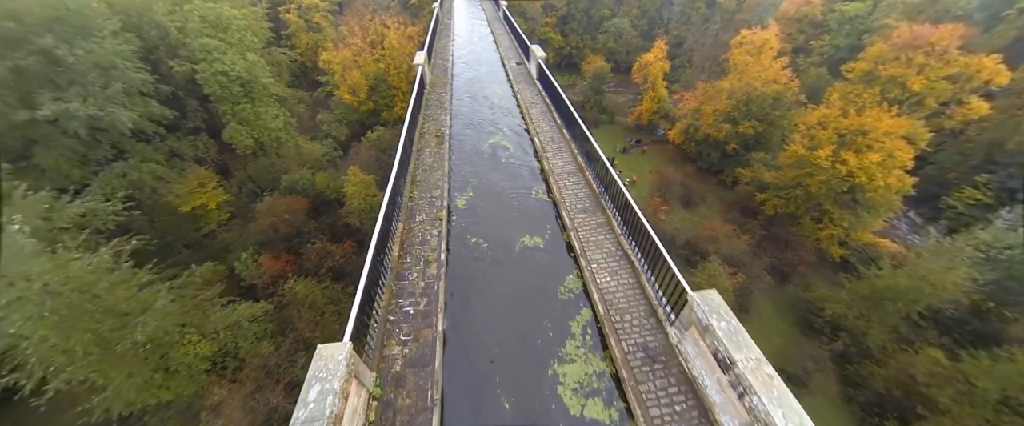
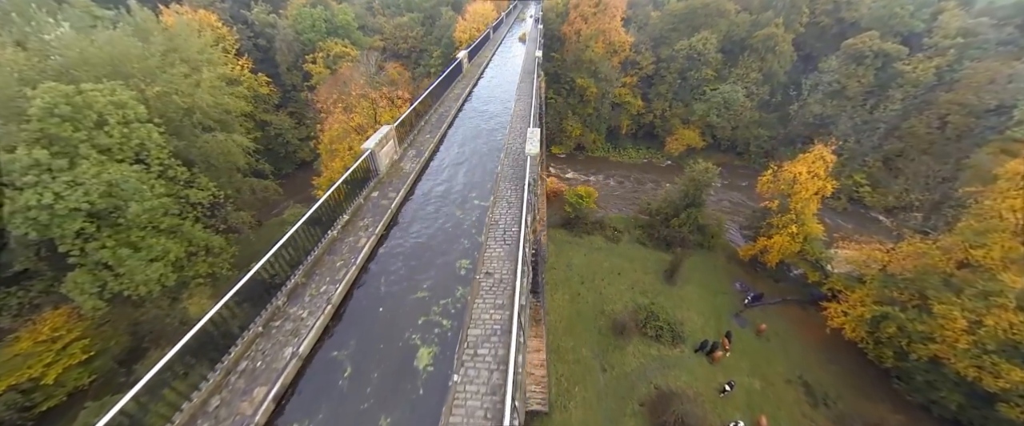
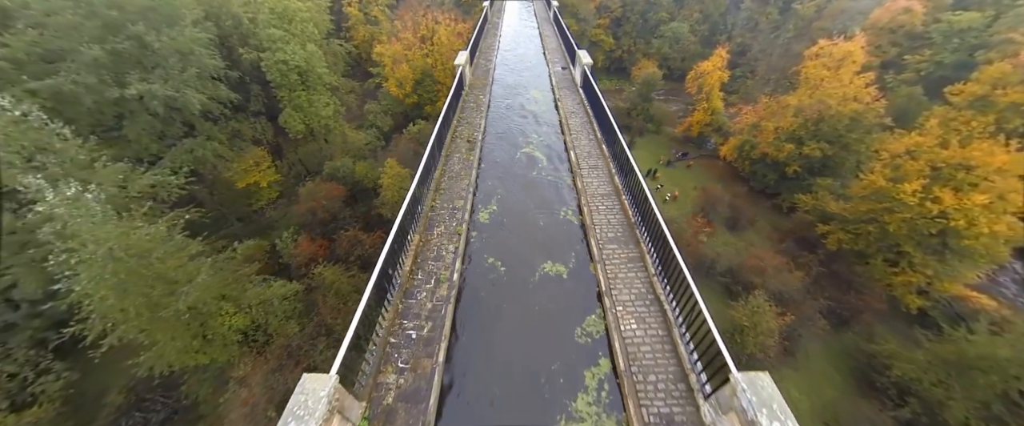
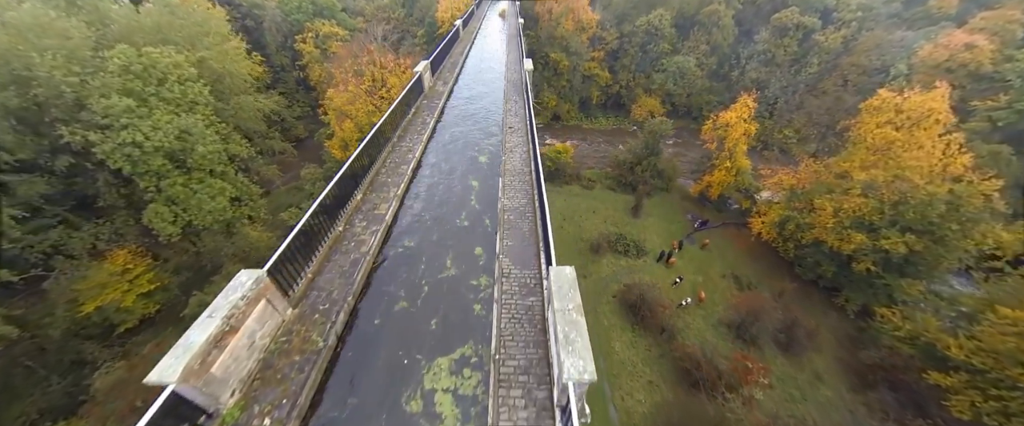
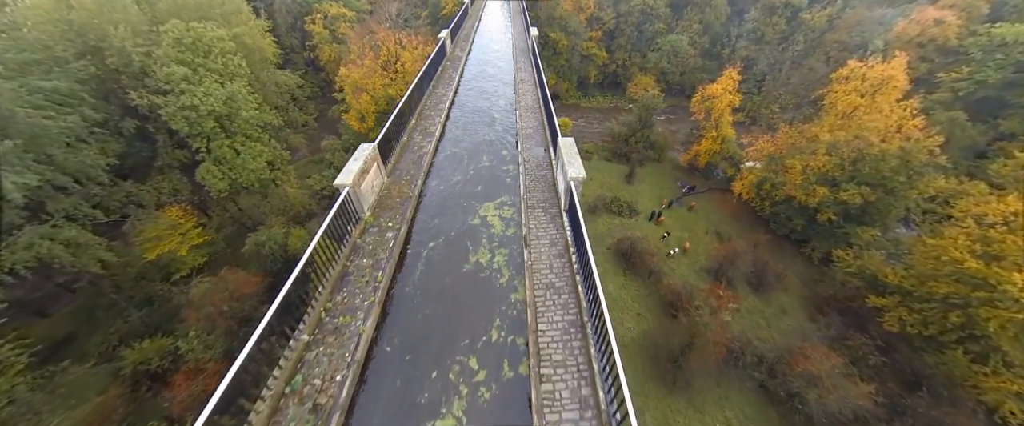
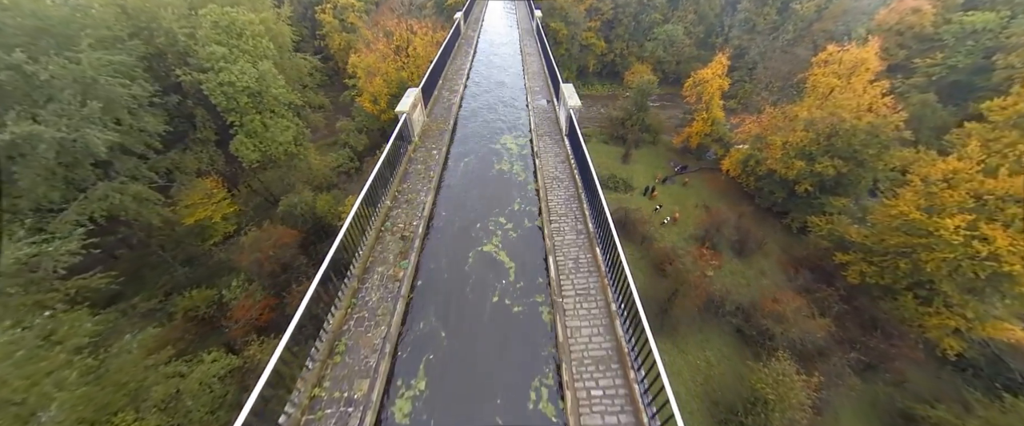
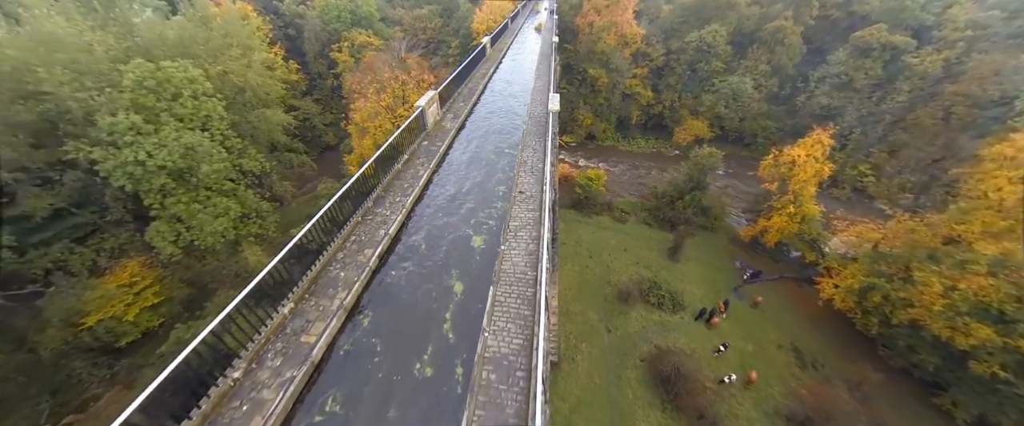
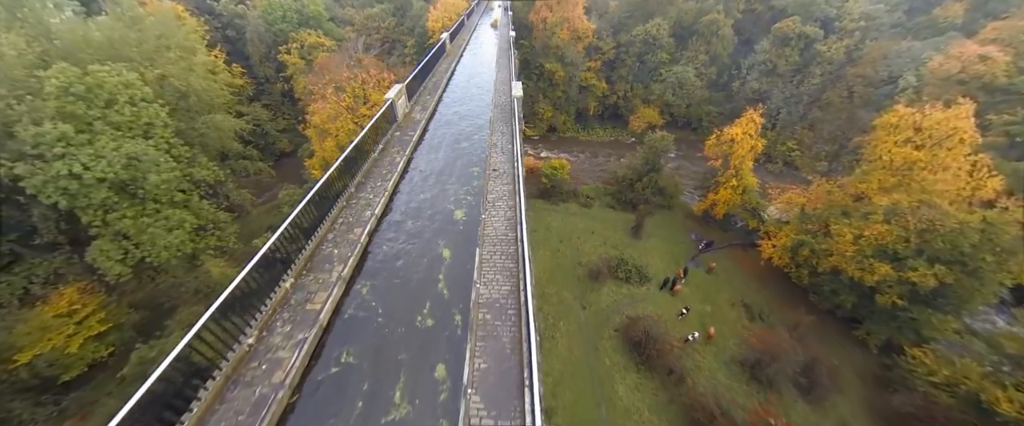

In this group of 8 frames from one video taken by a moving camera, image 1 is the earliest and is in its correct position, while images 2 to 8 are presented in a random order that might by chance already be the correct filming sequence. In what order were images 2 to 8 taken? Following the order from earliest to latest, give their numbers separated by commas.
3, 6, 5, 4, 8, 7, 2
